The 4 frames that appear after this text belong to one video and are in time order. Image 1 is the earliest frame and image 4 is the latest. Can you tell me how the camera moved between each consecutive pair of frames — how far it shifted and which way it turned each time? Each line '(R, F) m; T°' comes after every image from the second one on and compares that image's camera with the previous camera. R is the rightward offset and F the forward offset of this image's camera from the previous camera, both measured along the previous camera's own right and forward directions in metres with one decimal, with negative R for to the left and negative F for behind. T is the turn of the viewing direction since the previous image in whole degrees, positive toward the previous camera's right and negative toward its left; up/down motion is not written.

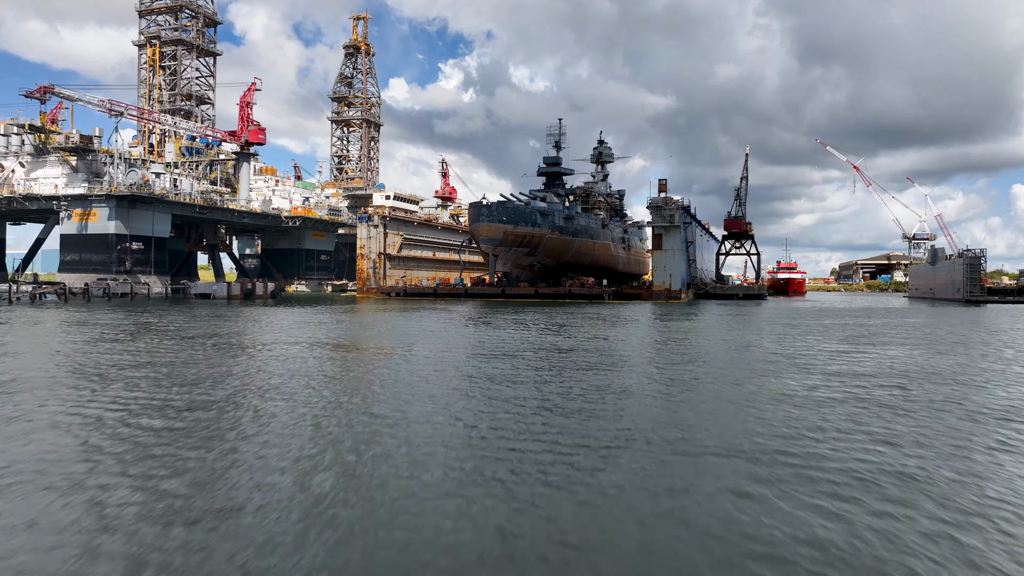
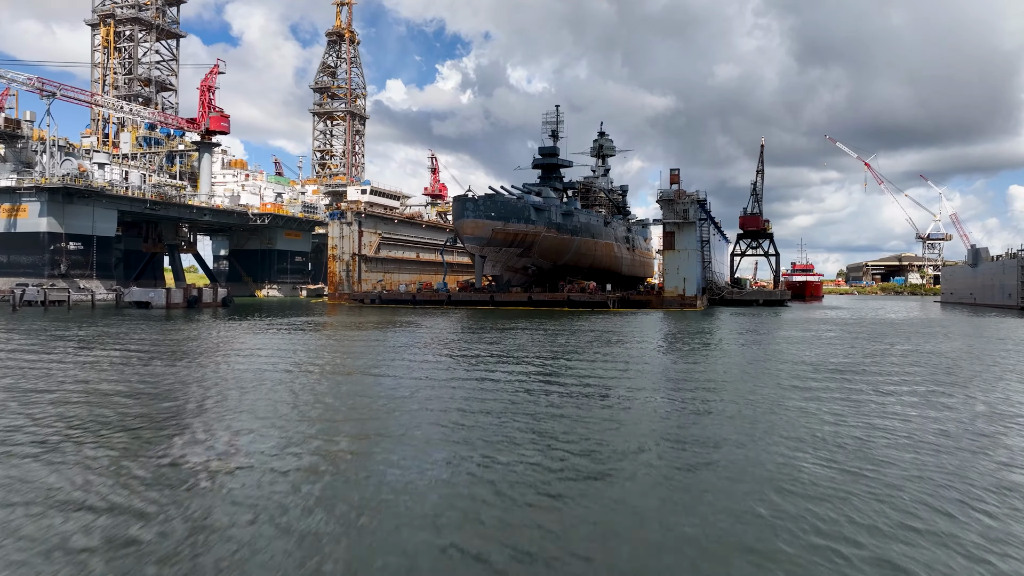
(+0.3, +4.5) m; 0°
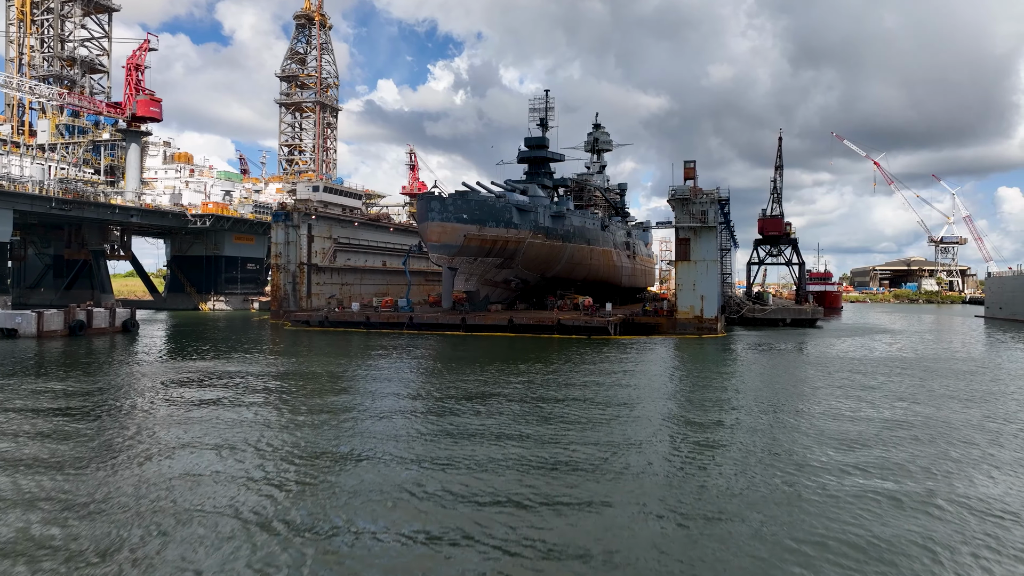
(+0.5, +5.9) m; +1°
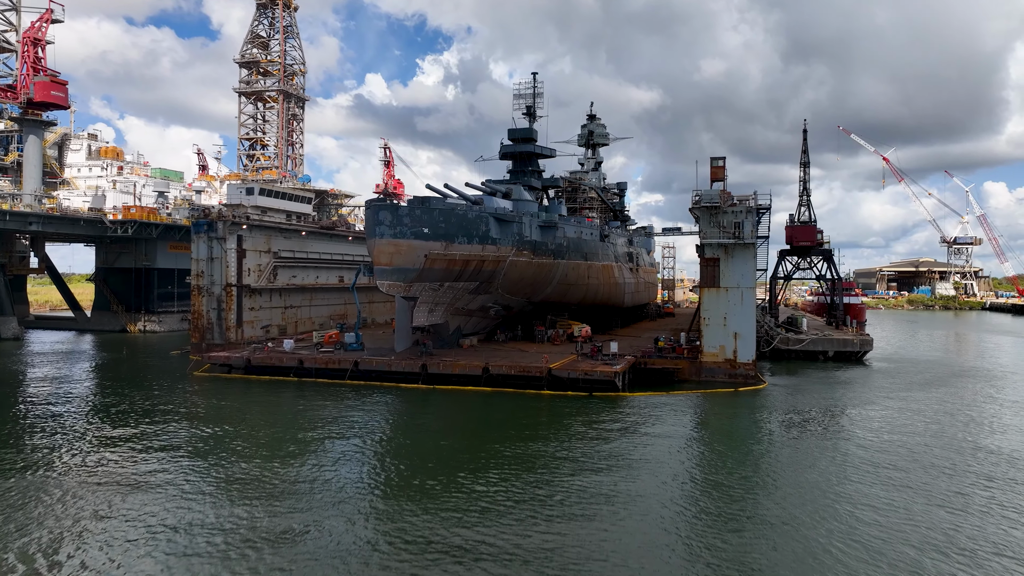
(+0.4, +5.8) m; +1°
